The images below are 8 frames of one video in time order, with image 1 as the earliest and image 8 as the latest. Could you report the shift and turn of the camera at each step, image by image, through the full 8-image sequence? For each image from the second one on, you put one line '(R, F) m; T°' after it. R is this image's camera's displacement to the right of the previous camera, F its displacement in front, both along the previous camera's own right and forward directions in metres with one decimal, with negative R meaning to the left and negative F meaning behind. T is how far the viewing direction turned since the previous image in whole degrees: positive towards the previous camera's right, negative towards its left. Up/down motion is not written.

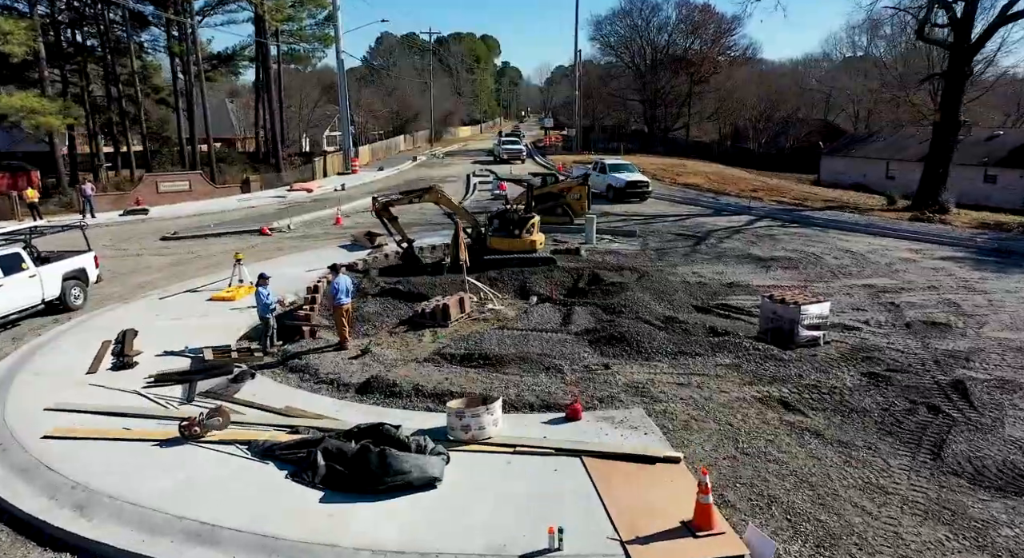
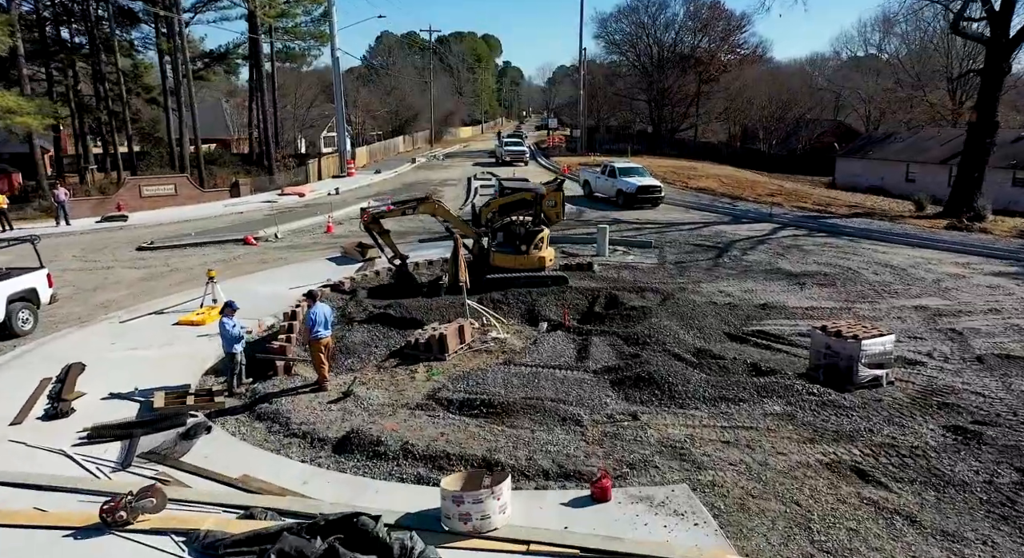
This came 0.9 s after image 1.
(-0.1, +1.8) m; 0°
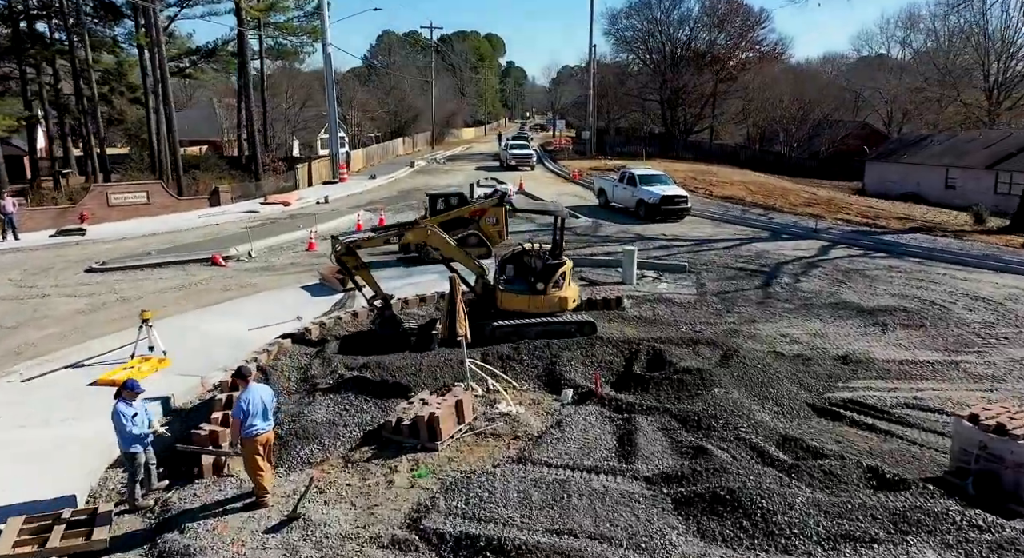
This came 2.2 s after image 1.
(-0.2, +3.1) m; 0°
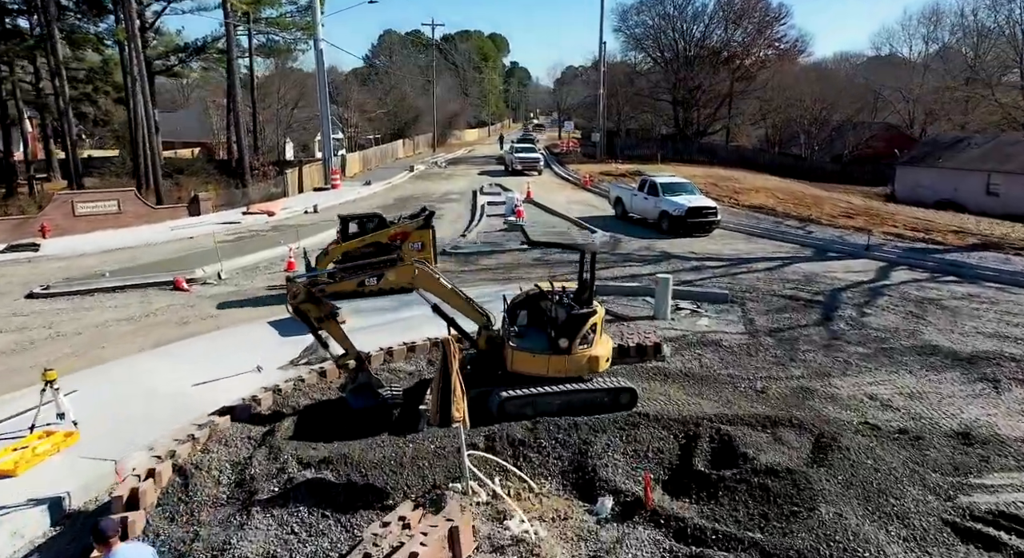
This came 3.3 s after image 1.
(-0.1, +2.7) m; 0°
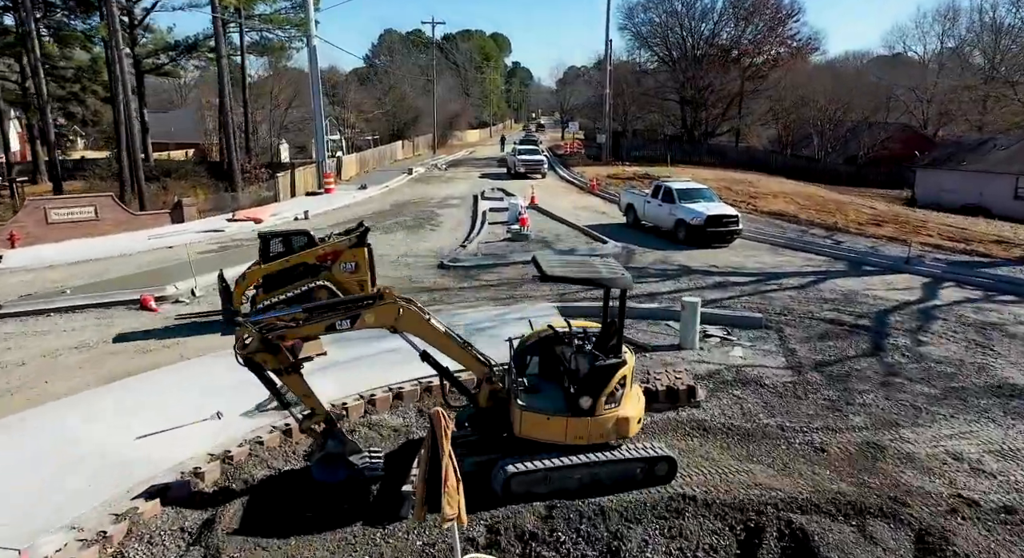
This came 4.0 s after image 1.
(-0.1, +1.7) m; 0°
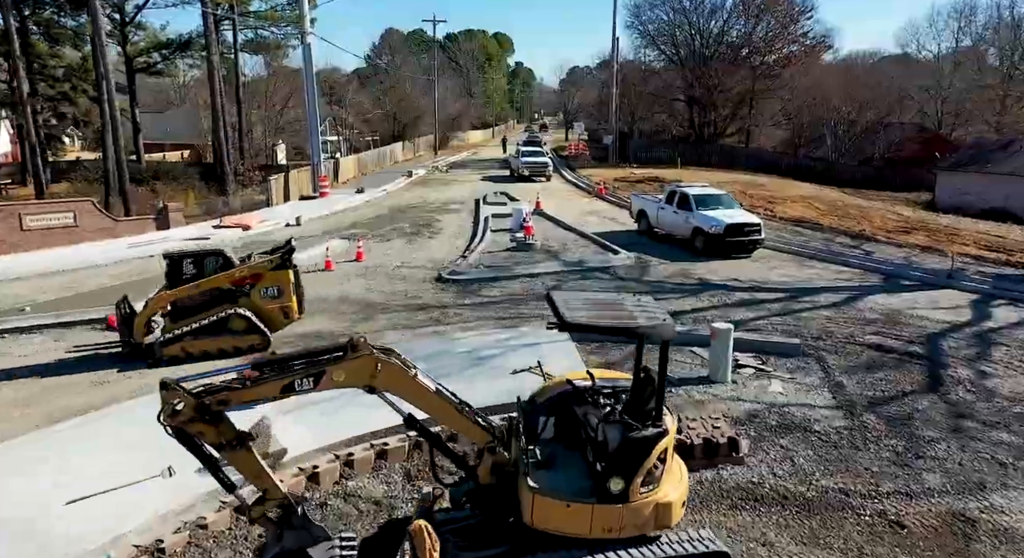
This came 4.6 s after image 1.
(0.0, +1.5) m; 0°
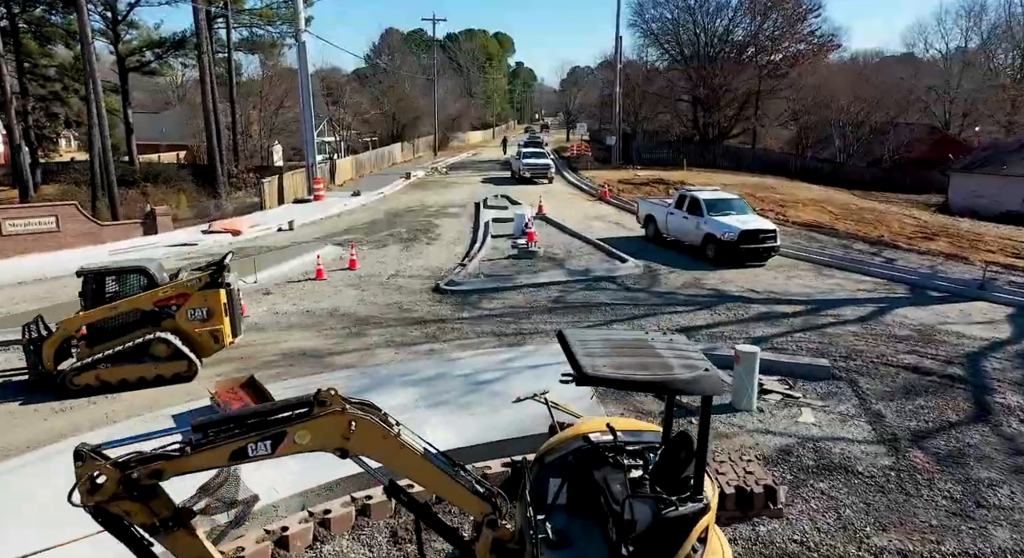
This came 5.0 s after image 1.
(0.0, +1.0) m; 0°
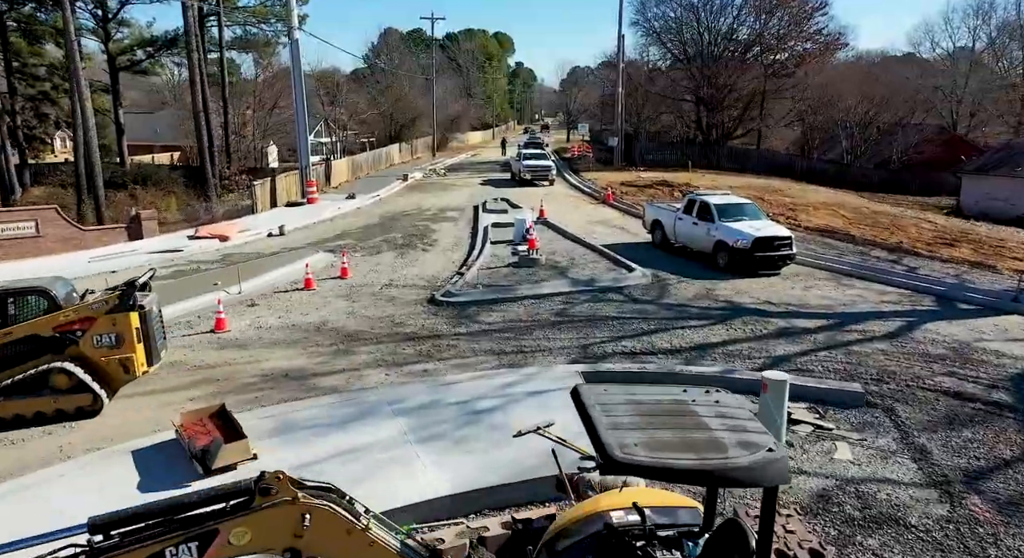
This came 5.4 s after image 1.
(0.0, +1.0) m; 0°
